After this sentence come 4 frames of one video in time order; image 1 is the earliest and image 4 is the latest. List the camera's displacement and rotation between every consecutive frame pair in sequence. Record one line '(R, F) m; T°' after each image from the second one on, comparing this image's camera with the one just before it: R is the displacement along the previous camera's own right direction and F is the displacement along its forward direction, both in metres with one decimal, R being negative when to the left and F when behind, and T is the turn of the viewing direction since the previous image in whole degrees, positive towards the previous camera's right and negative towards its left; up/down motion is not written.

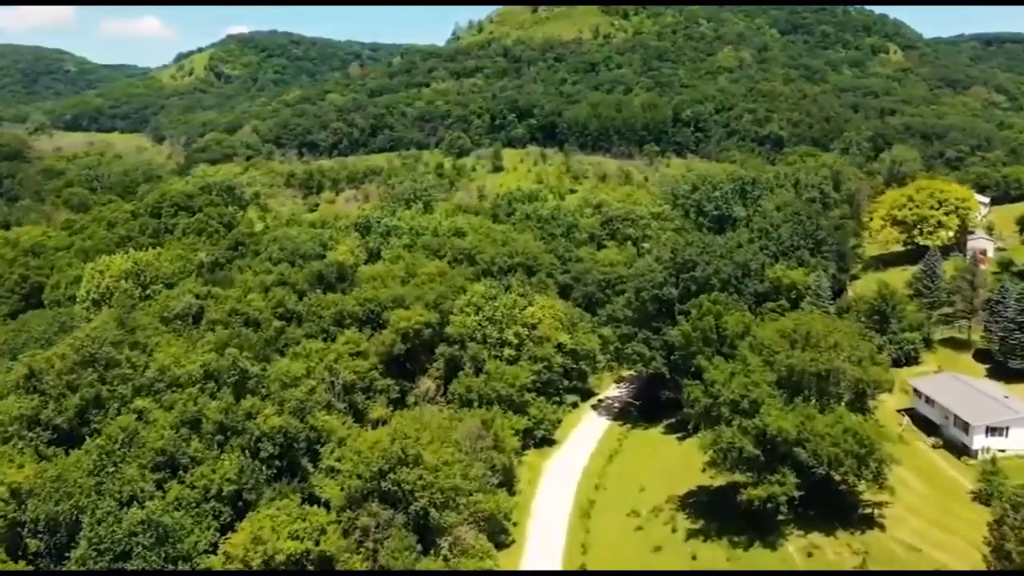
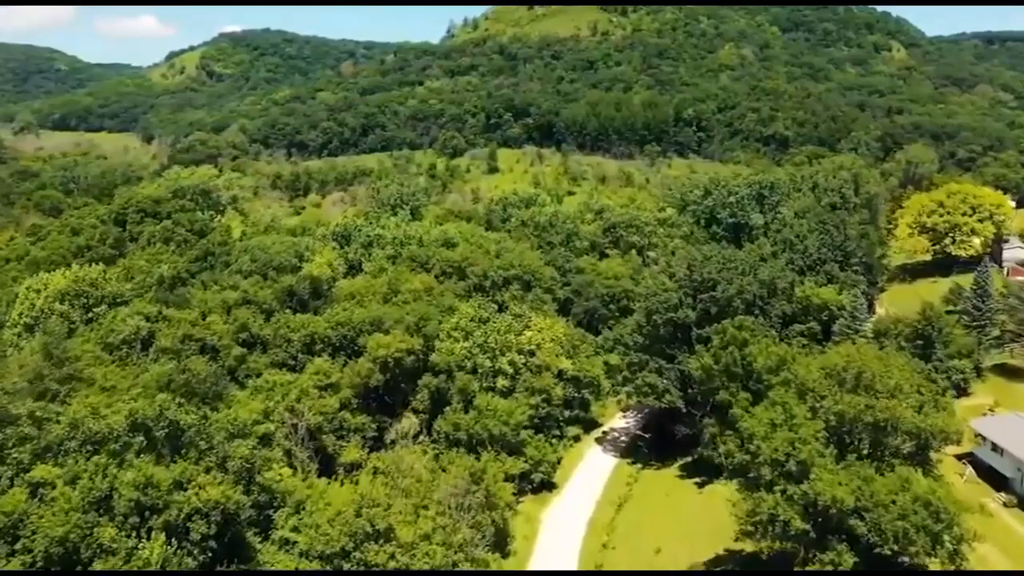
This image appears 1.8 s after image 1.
(+0.2, +8.9) m; 0°
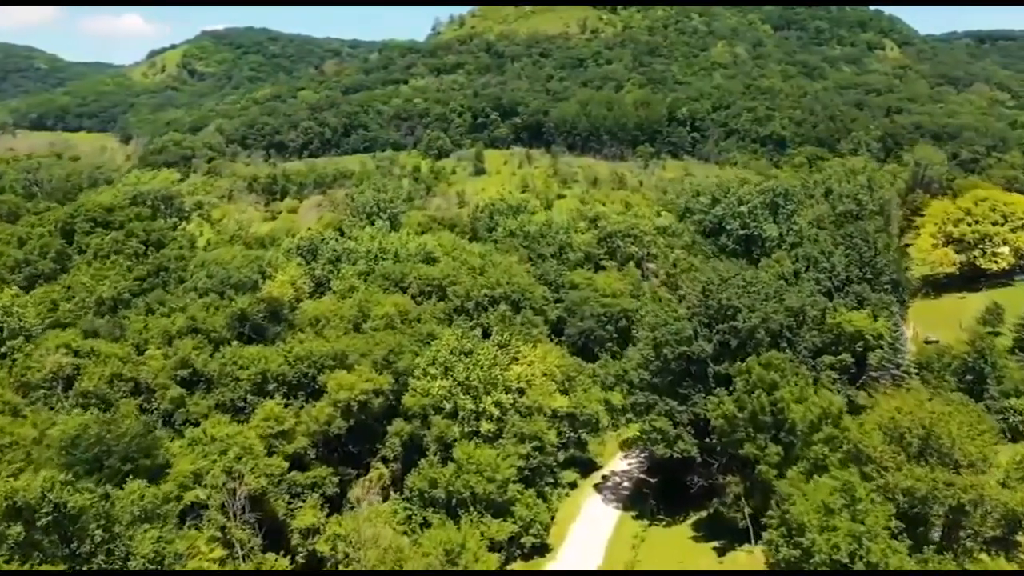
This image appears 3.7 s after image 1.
(+0.2, +9.1) m; +1°
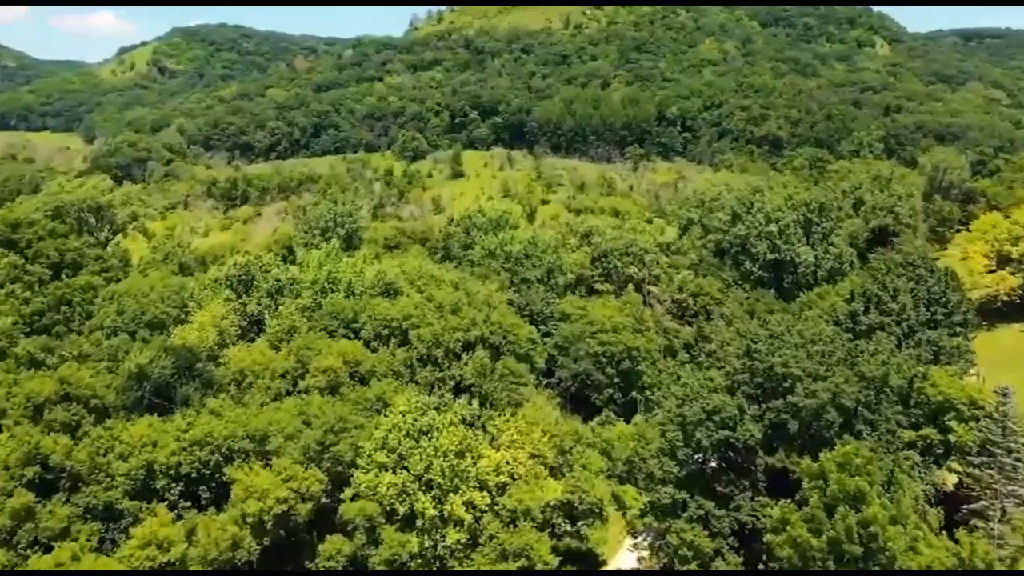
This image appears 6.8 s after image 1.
(+0.2, +14.4) m; +1°
